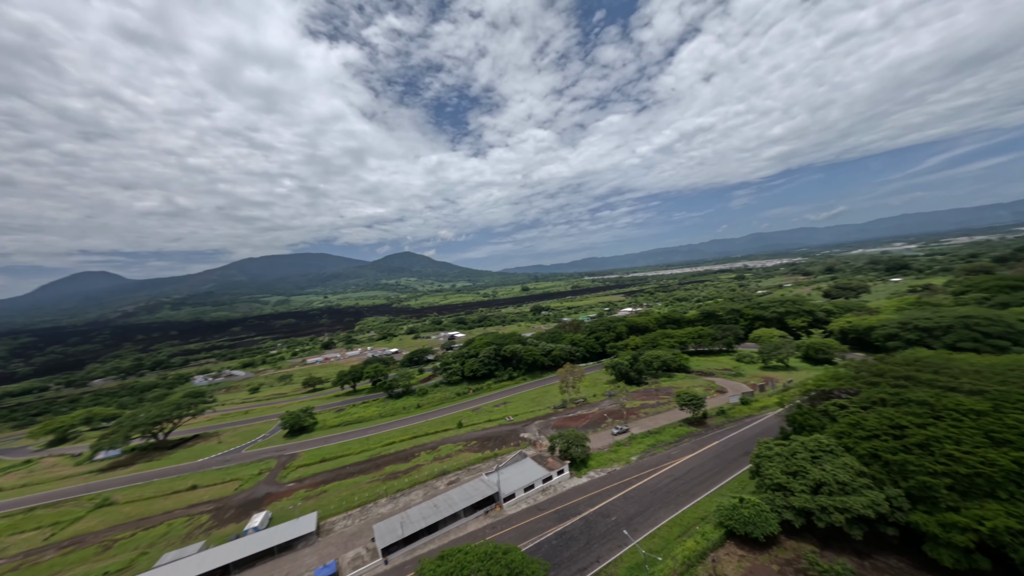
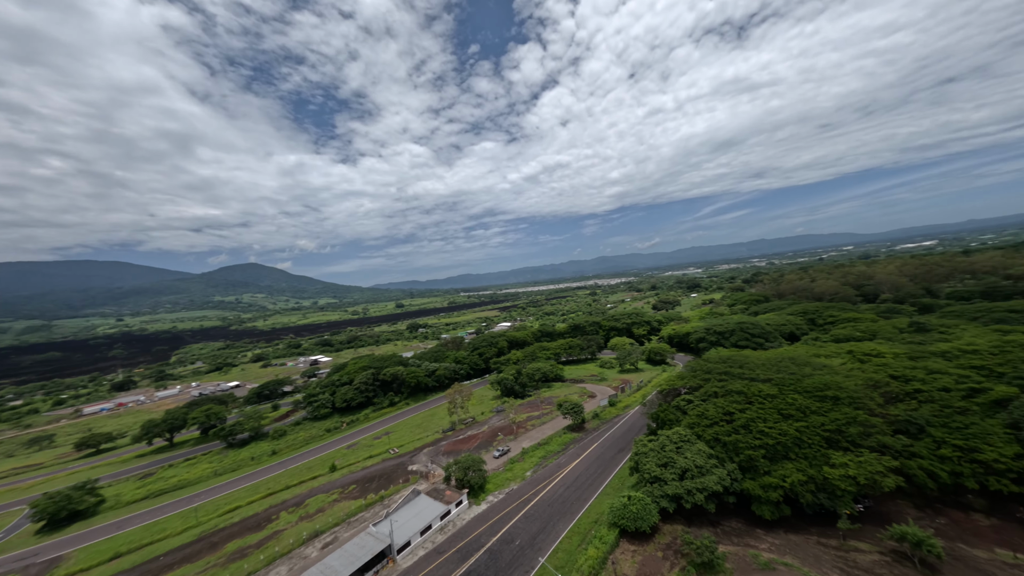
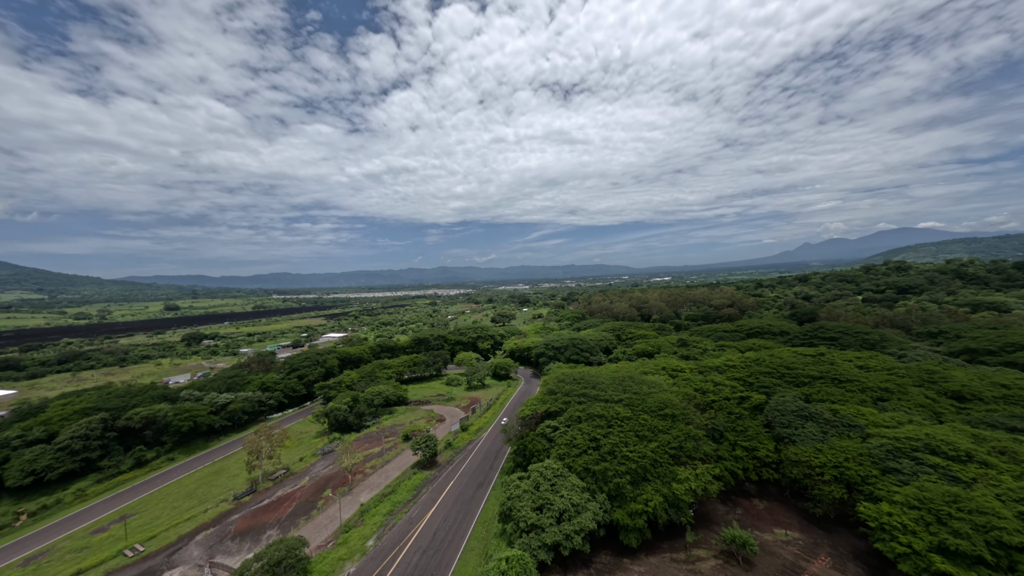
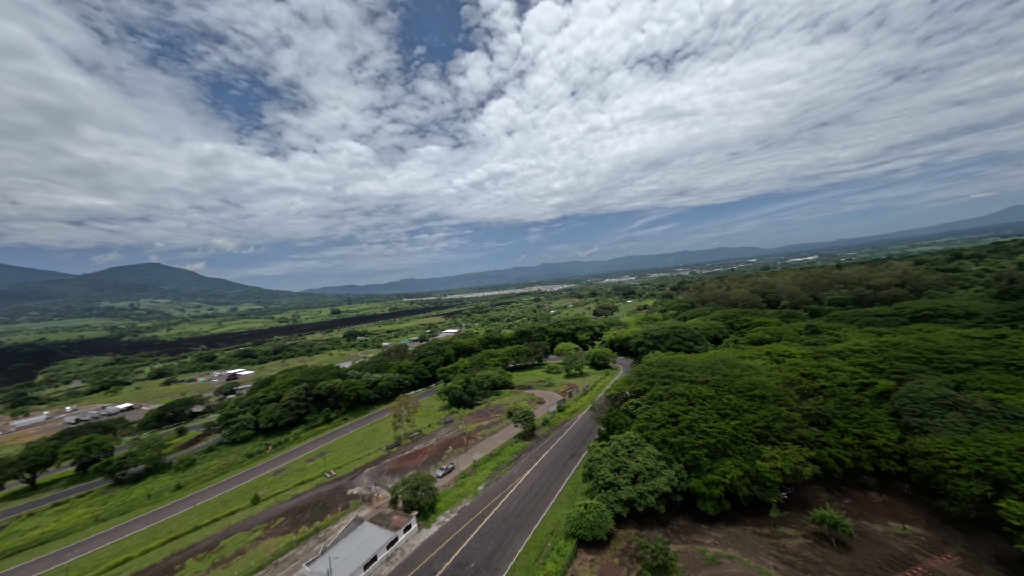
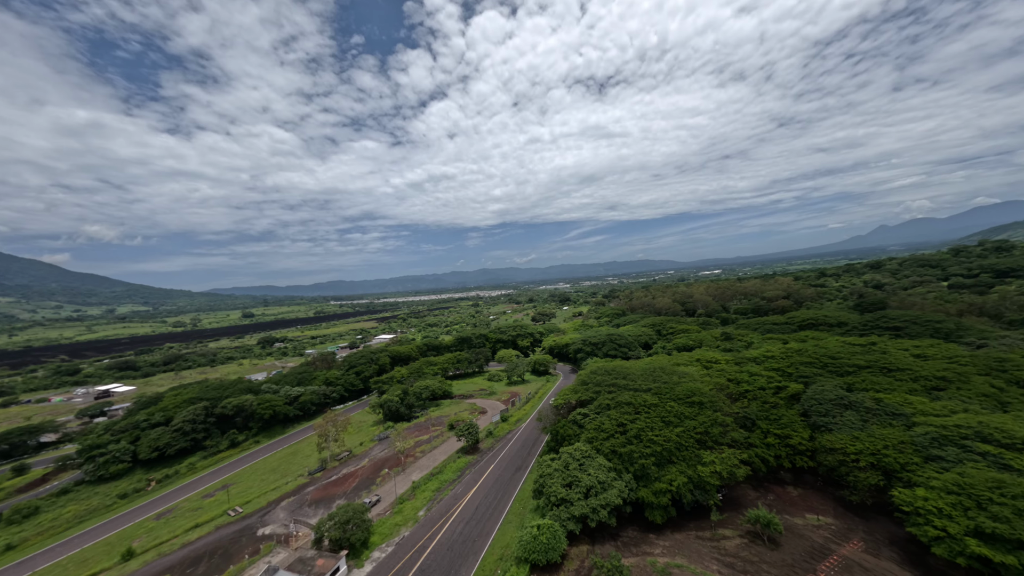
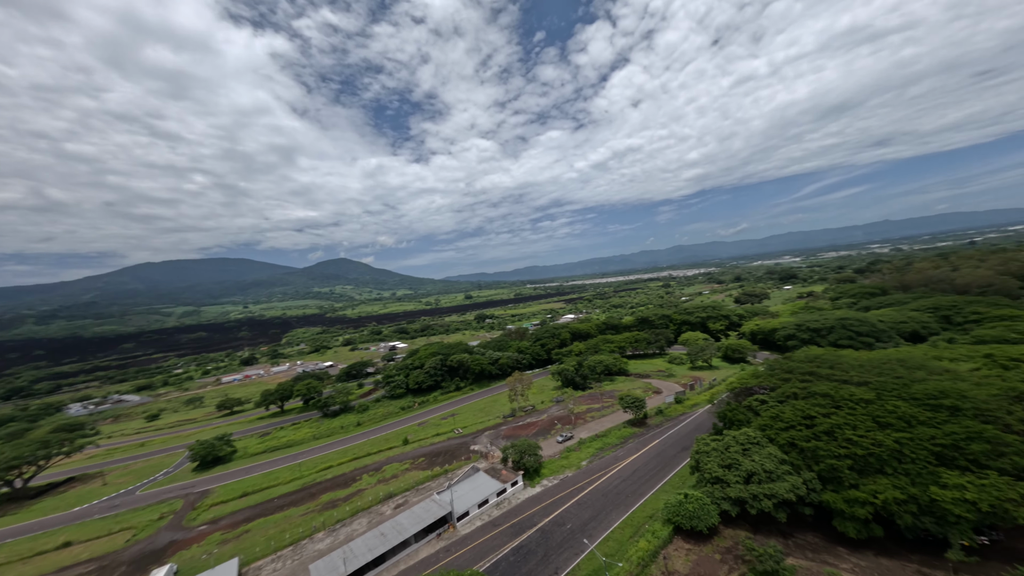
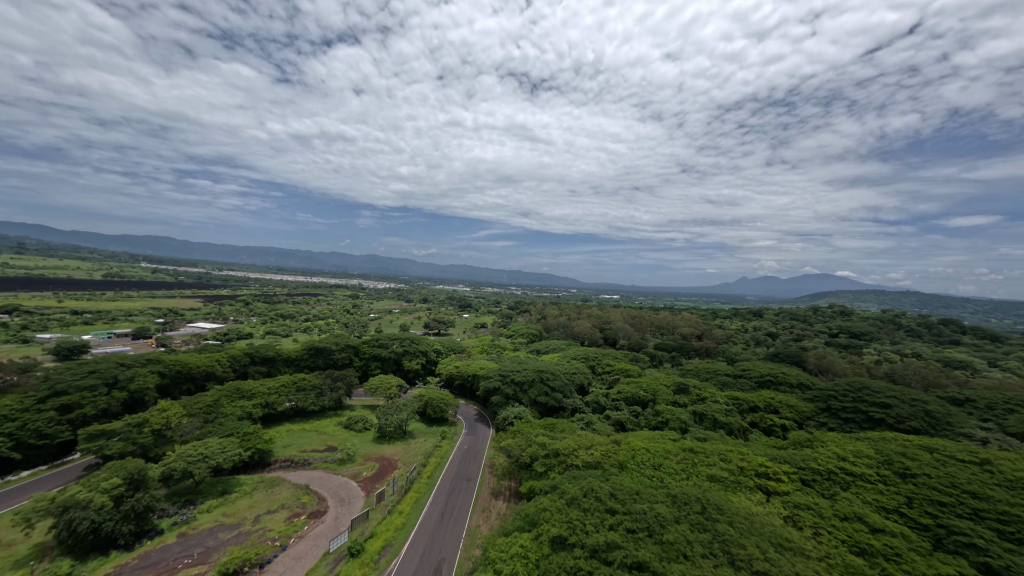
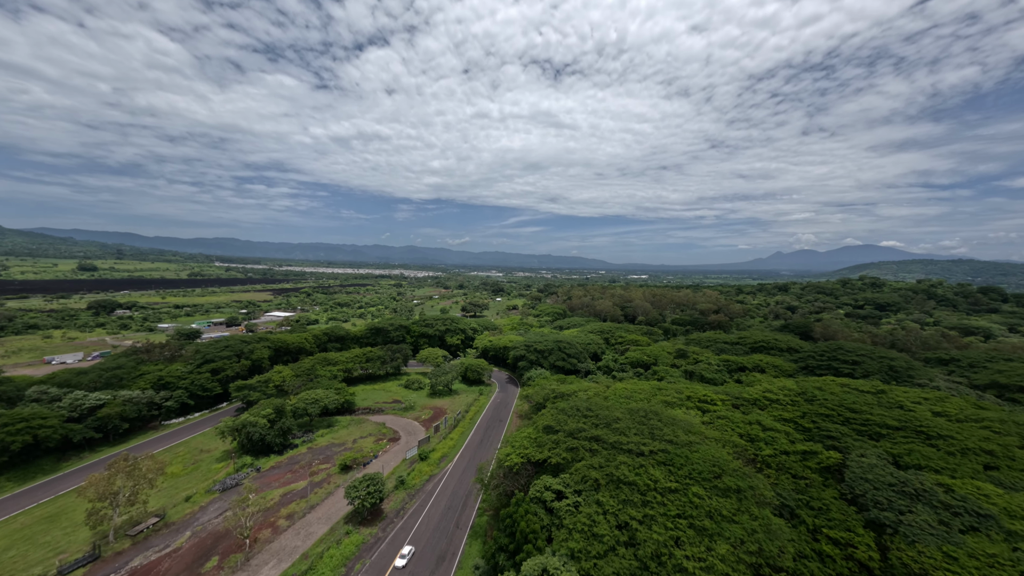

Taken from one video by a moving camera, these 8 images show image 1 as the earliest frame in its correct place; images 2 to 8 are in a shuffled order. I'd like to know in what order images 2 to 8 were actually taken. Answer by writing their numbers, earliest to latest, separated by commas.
6, 2, 4, 5, 3, 8, 7
